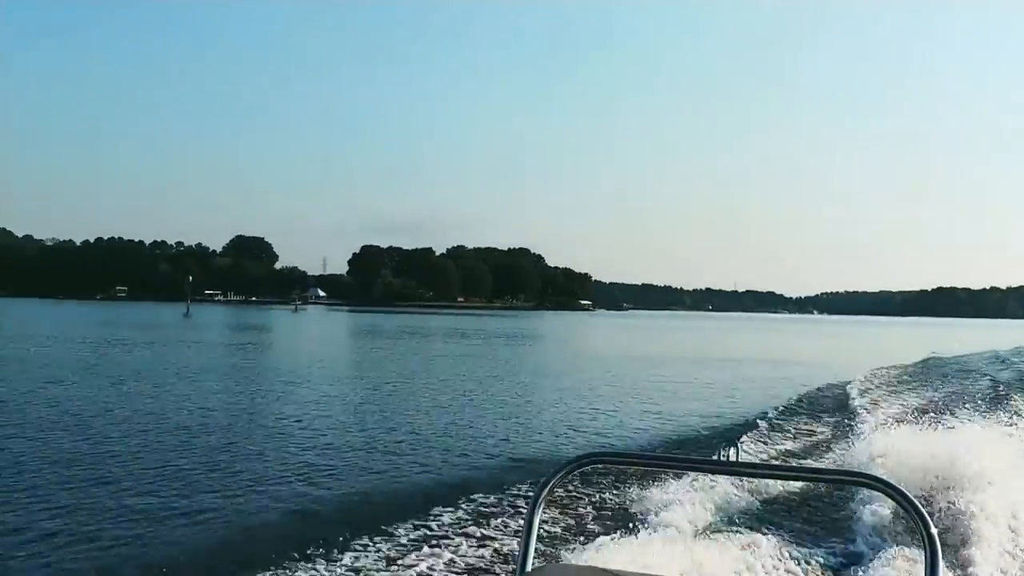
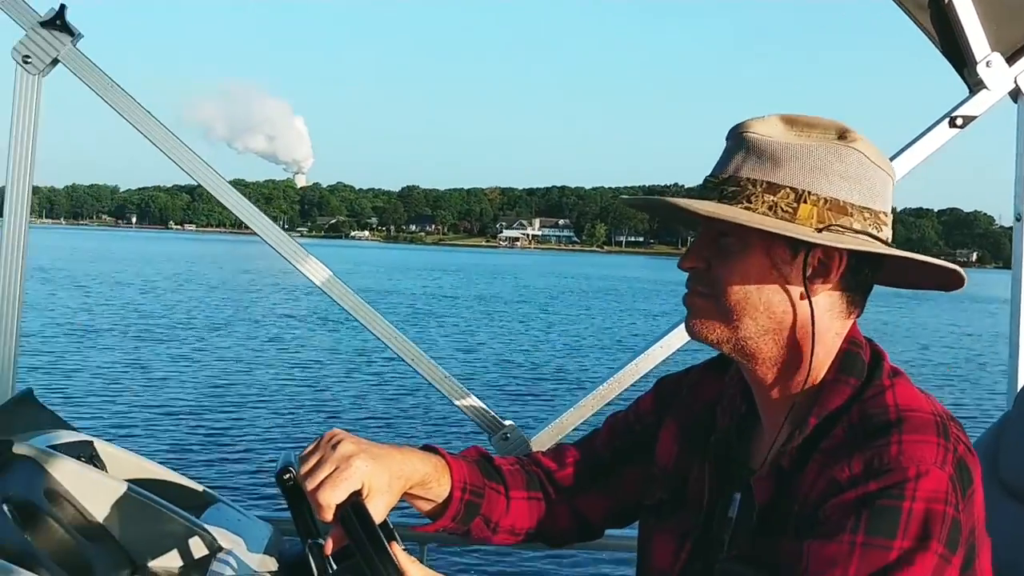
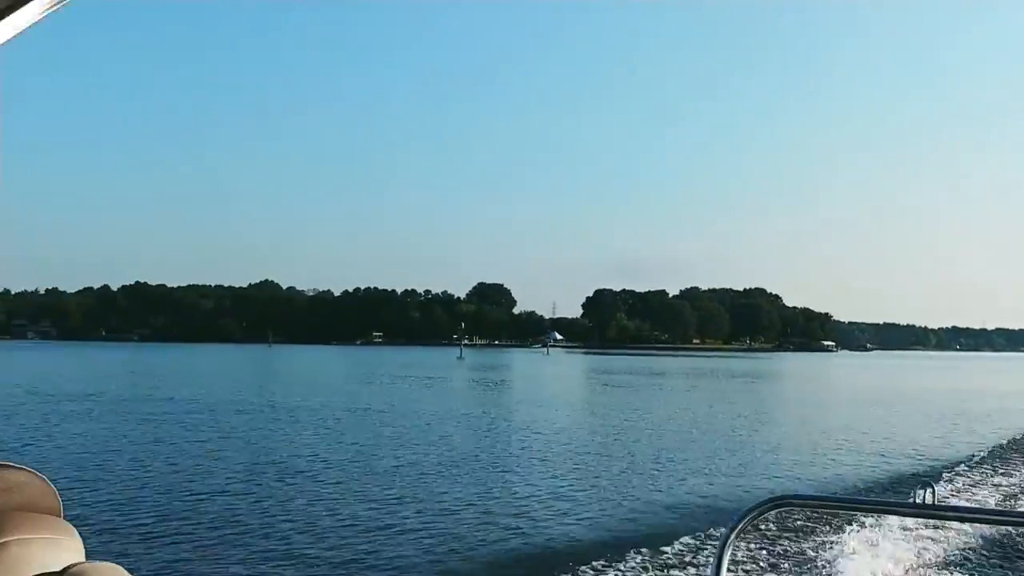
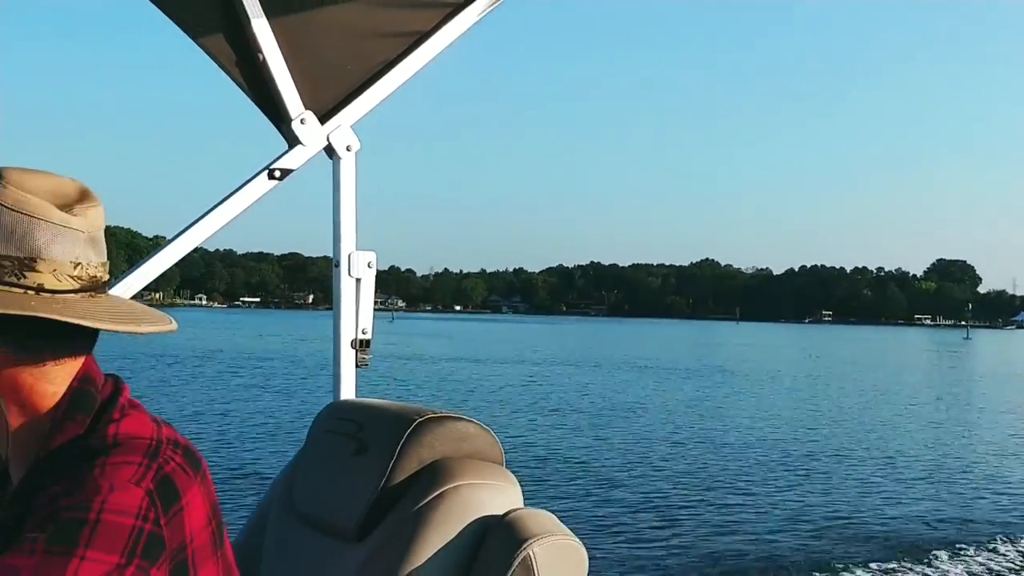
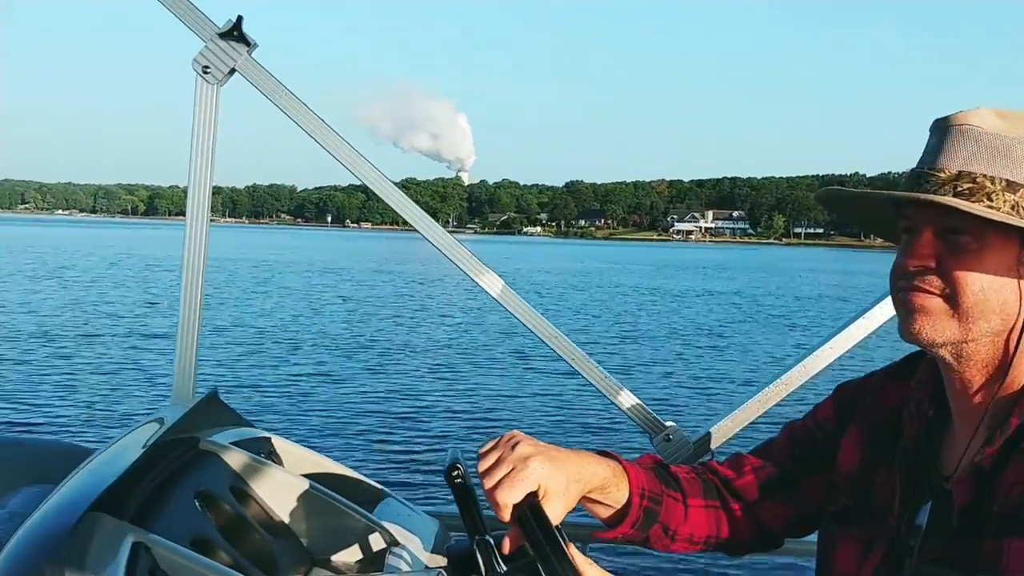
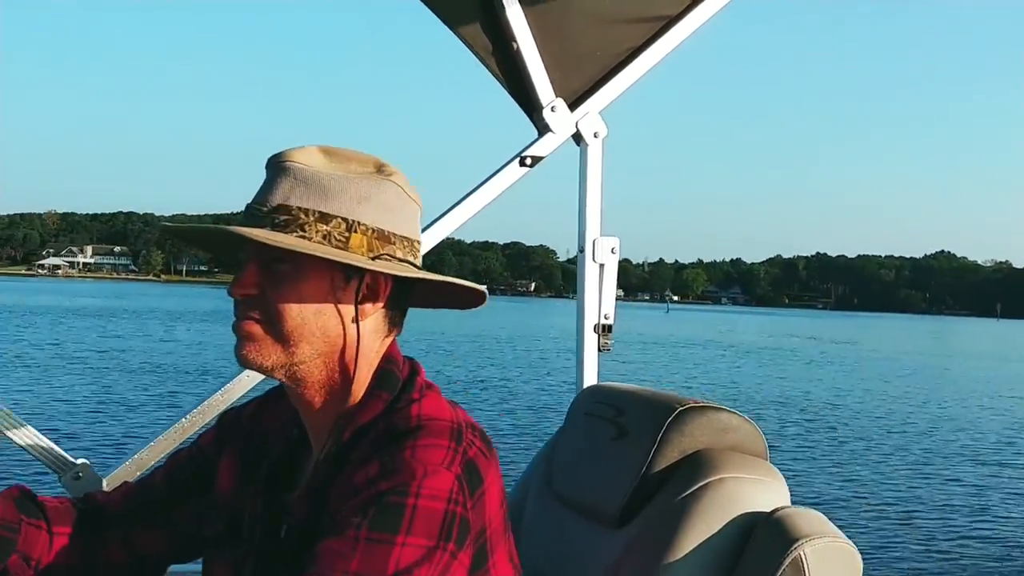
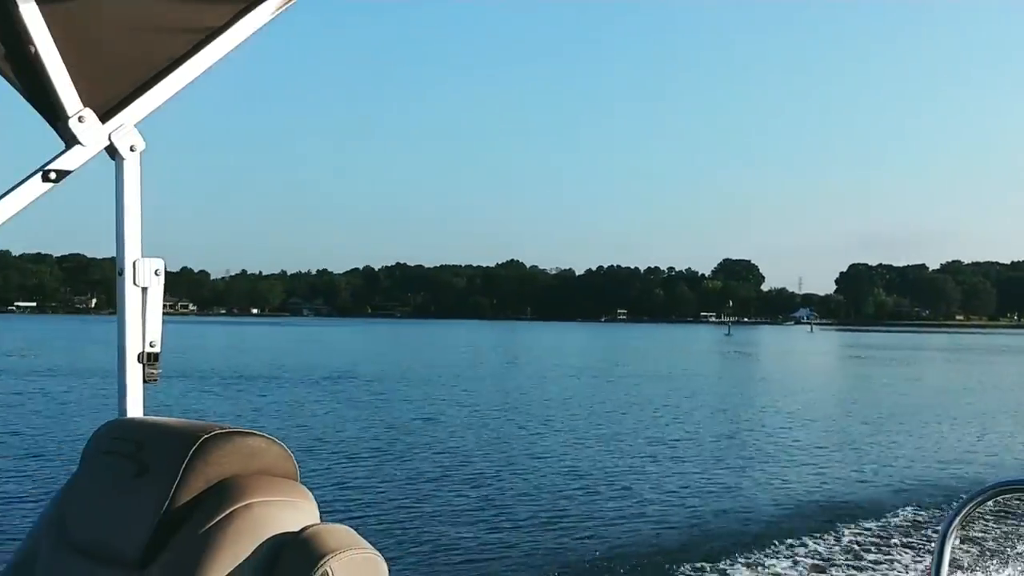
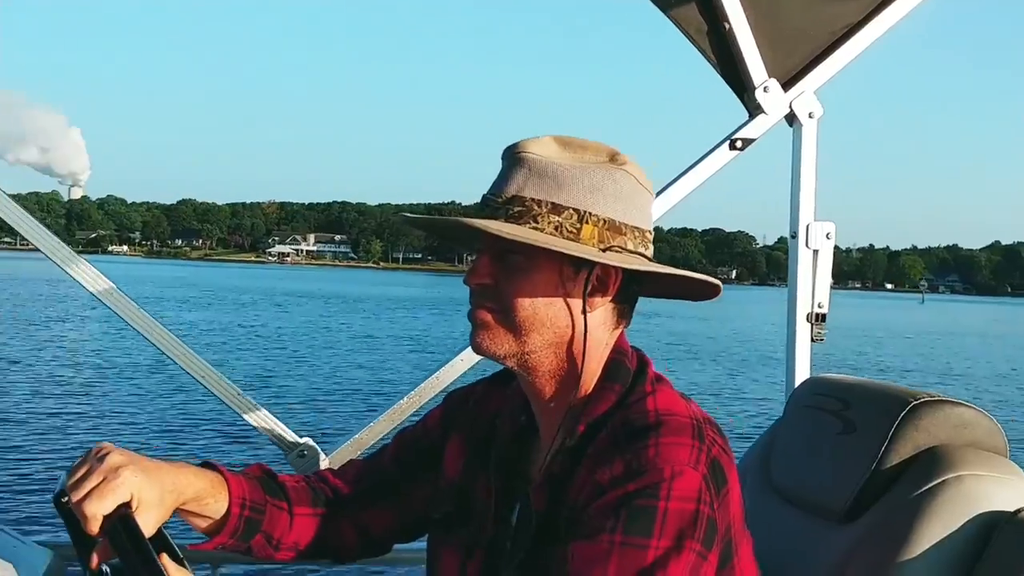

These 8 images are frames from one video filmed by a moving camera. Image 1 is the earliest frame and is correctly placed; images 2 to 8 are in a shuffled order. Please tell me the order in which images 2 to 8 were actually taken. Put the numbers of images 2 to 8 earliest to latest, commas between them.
3, 7, 4, 6, 8, 2, 5
